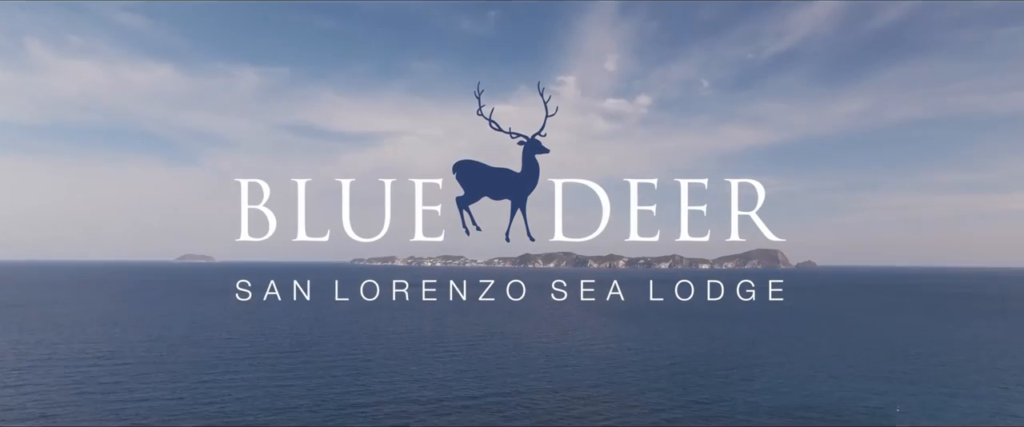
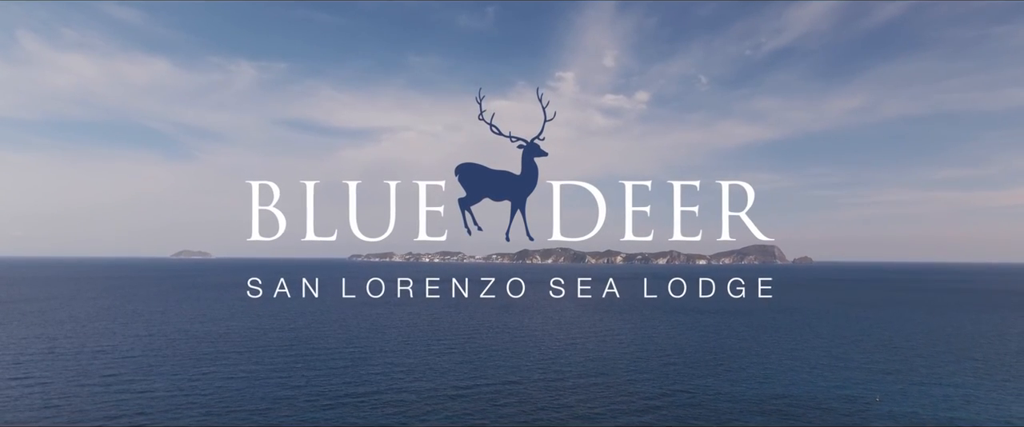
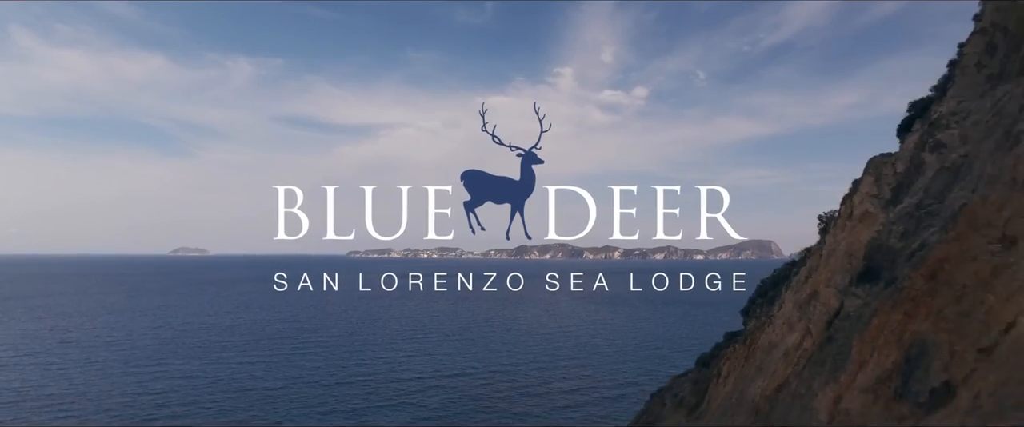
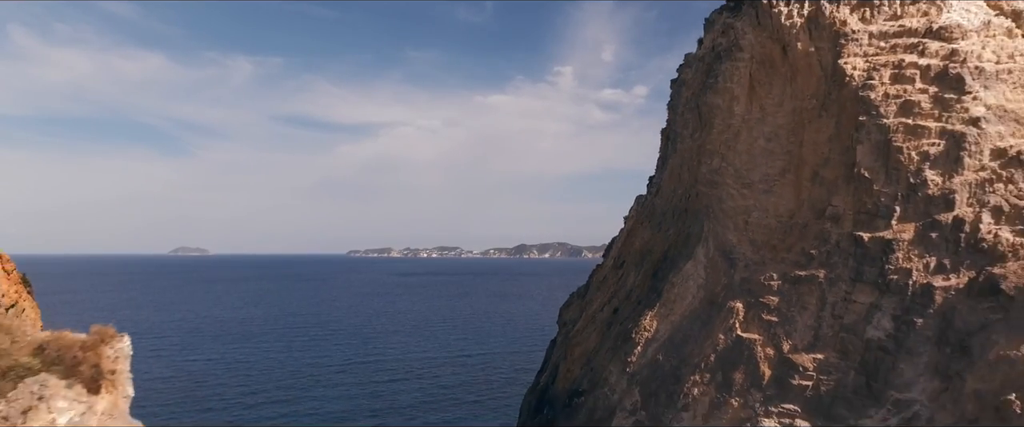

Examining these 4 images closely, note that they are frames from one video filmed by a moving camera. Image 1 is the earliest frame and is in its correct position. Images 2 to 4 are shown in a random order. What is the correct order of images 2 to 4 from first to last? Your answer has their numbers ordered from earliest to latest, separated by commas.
2, 3, 4
